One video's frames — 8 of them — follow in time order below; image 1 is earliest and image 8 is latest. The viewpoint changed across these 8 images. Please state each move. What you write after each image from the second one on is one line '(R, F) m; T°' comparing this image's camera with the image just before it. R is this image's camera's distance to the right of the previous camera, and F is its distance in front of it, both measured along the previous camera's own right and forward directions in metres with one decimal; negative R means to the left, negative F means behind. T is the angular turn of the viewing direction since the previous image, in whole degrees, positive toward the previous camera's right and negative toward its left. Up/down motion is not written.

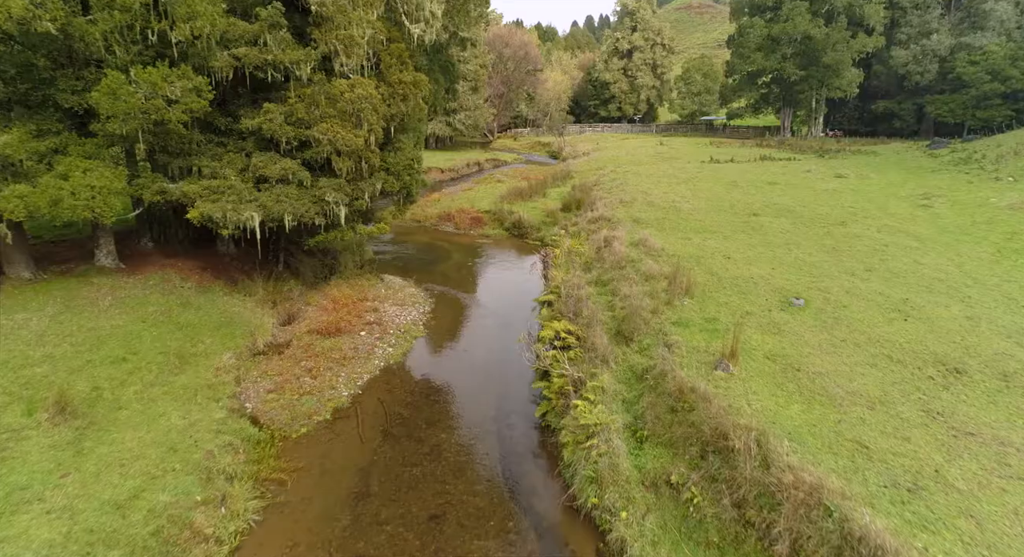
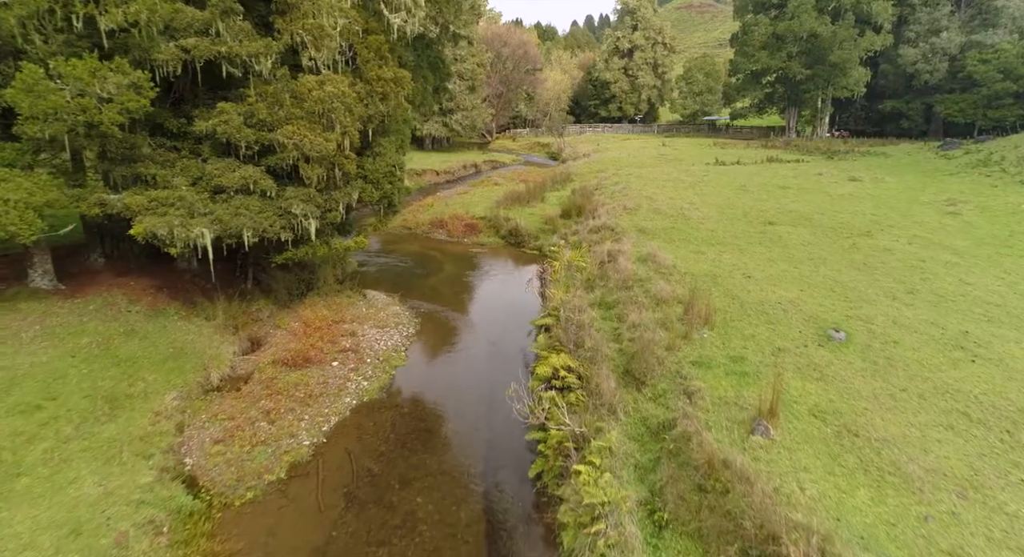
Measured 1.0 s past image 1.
(+0.2, +2.0) m; 0°
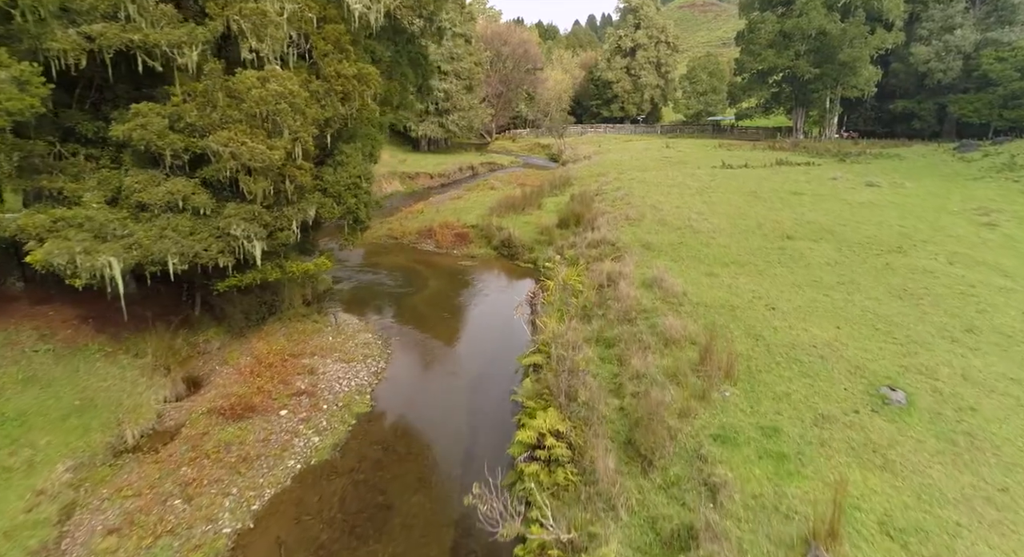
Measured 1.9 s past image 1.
(+0.5, +2.3) m; 0°
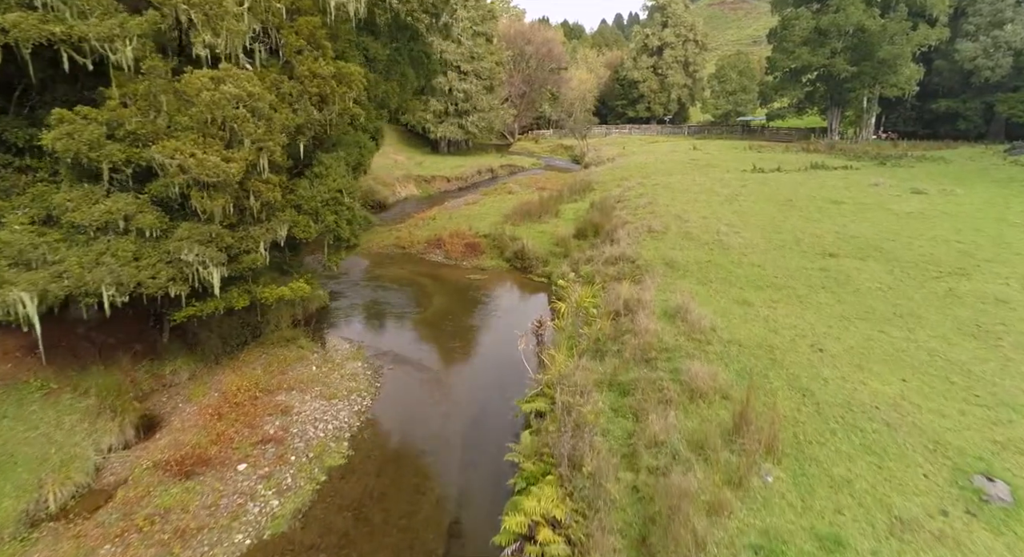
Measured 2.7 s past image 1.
(+0.5, +1.8) m; -3°
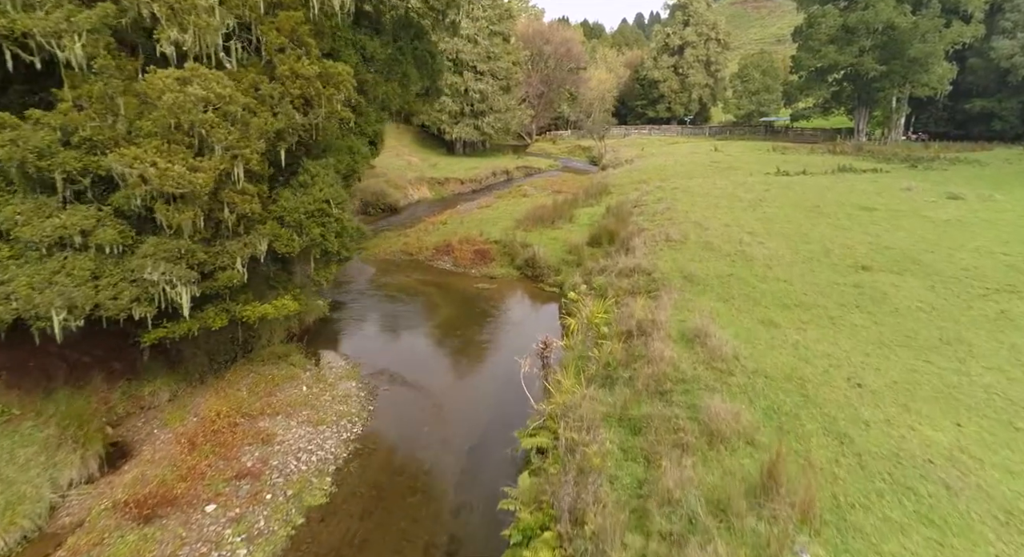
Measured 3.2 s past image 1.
(+0.3, +1.1) m; -2°
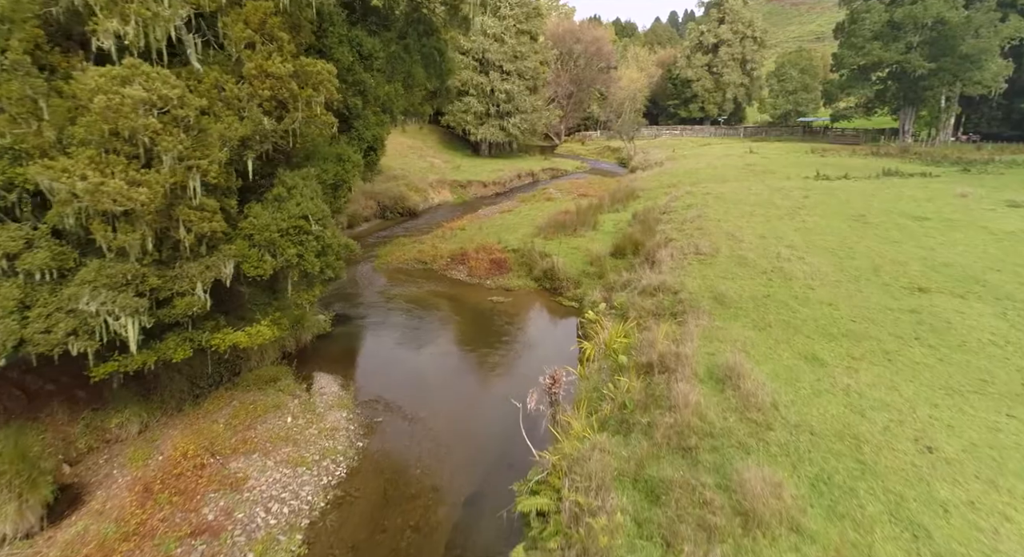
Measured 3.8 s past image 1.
(+0.5, +1.5) m; -3°
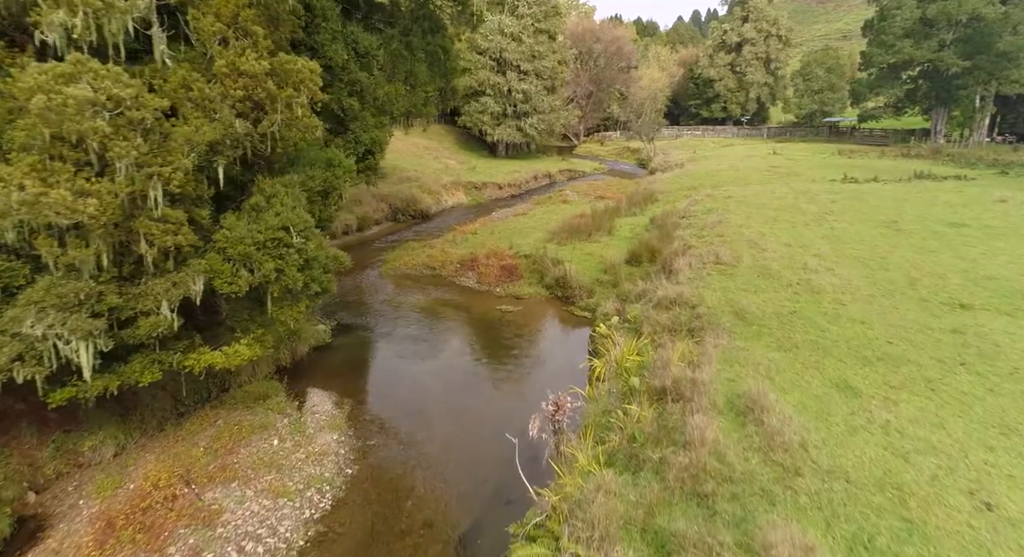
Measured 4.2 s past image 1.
(+0.3, +0.9) m; -2°
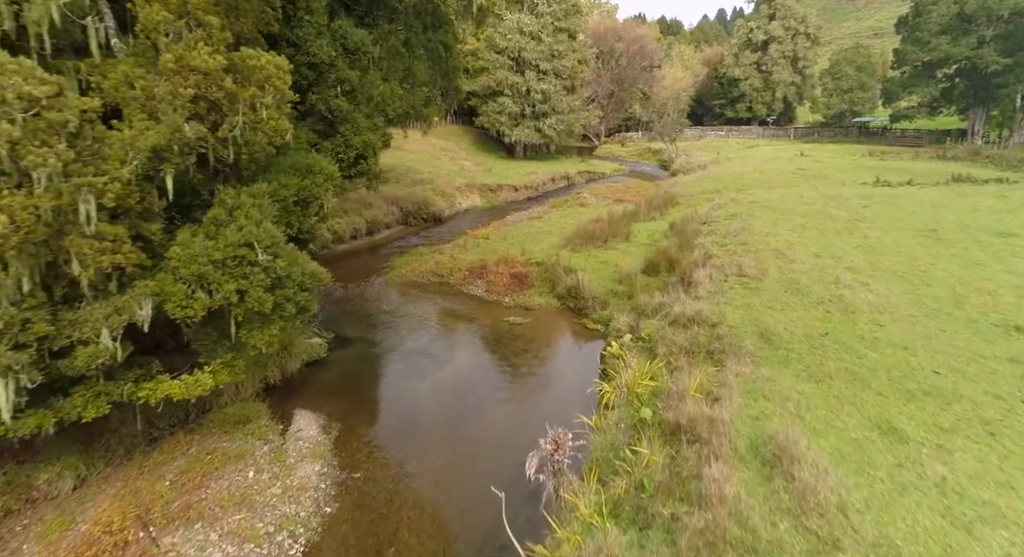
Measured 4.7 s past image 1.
(+0.4, +1.2) m; -2°
